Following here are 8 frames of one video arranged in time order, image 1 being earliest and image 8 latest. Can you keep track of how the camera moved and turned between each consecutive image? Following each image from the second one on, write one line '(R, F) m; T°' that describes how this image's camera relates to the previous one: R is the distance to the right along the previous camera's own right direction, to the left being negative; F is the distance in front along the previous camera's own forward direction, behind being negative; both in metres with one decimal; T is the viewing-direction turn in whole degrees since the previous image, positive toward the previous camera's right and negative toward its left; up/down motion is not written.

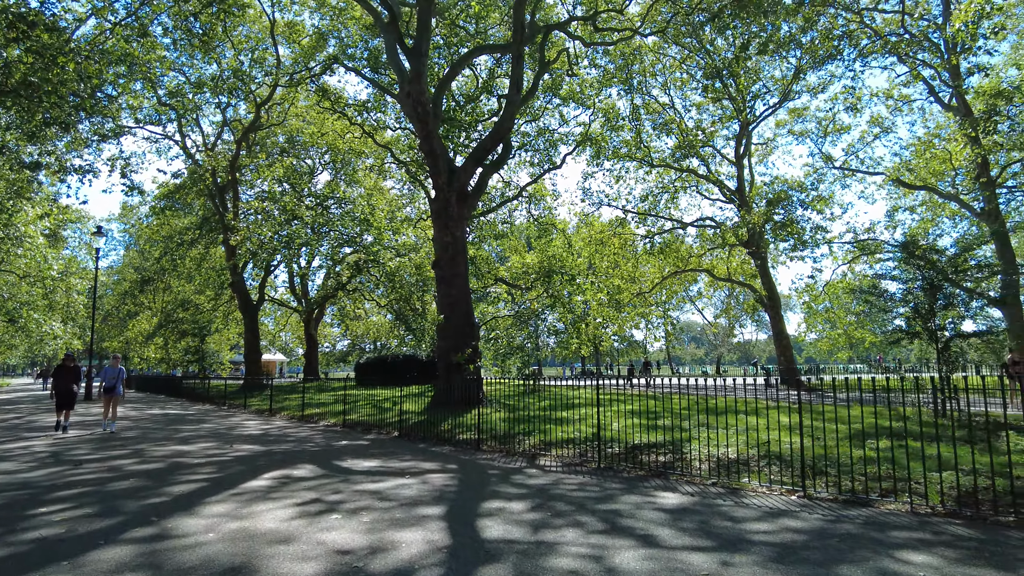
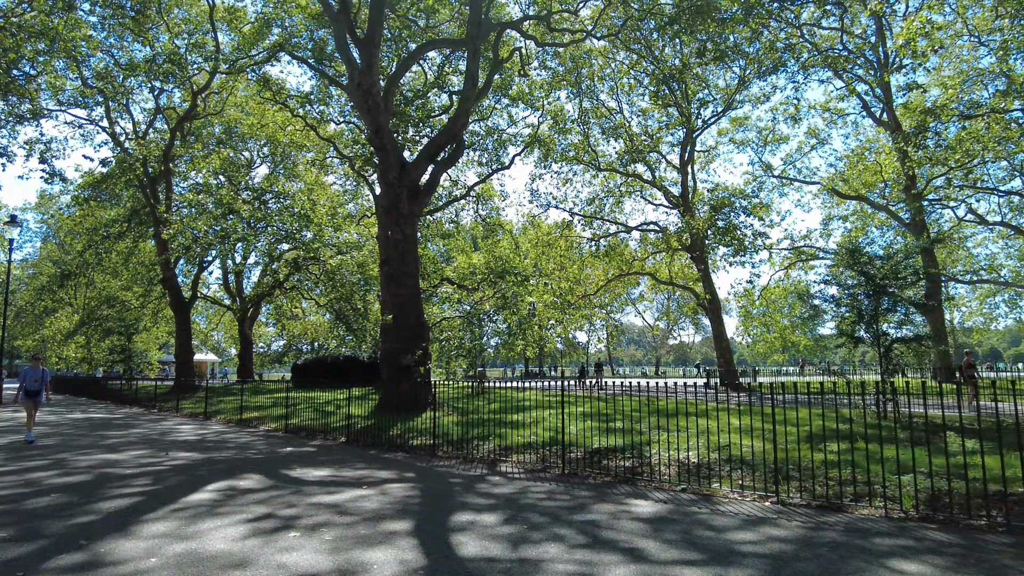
(-0.2, +0.3) m; +5°
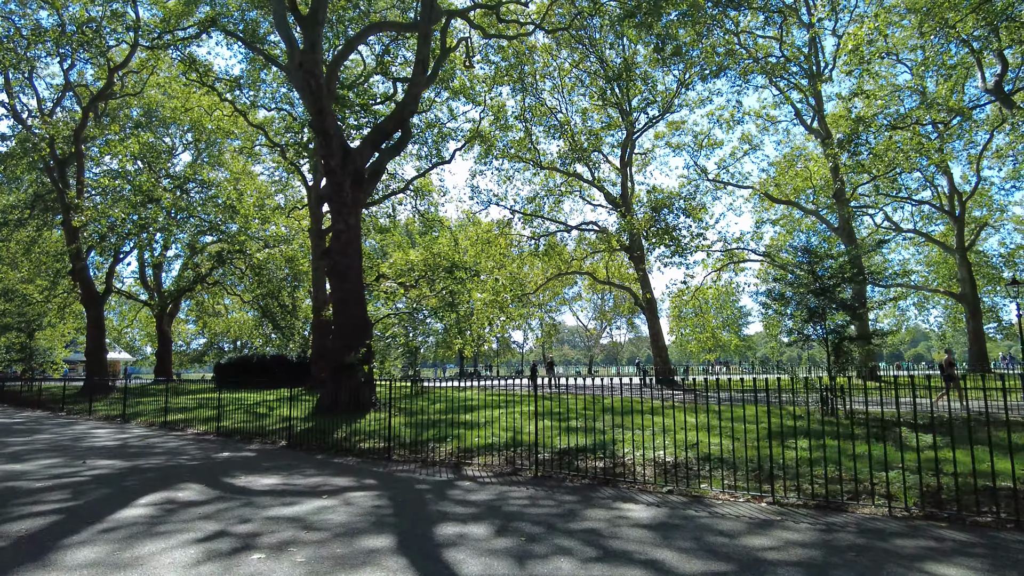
(-0.4, +0.4) m; +6°
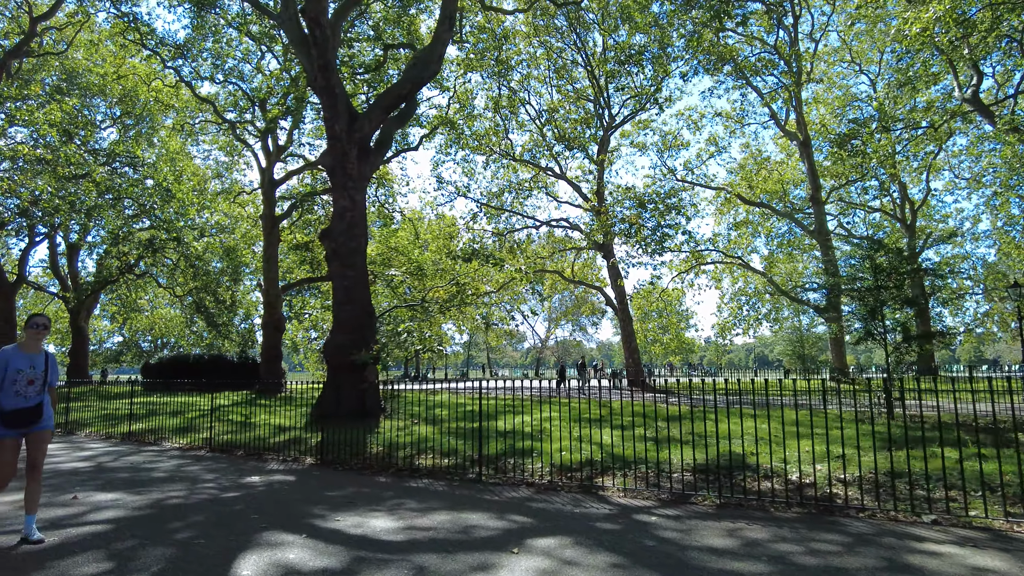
(-1.8, +1.5) m; +7°
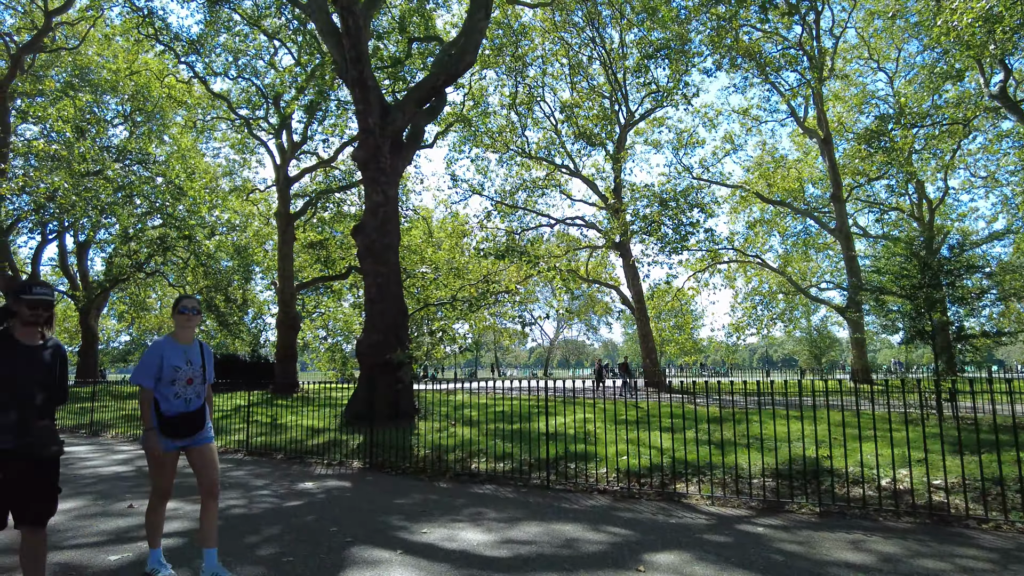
(-0.6, +0.3) m; 0°
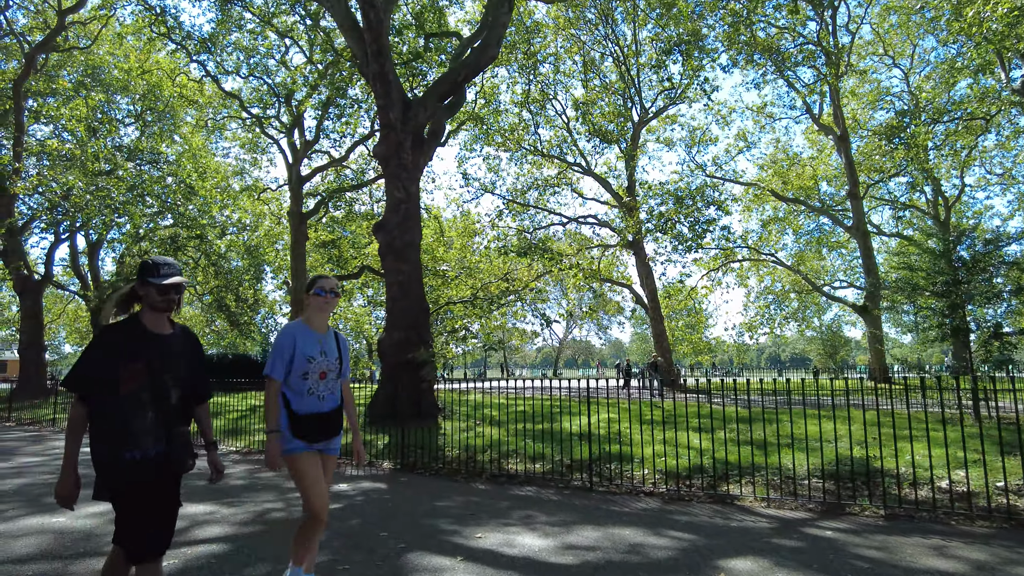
(-0.3, +0.2) m; 0°
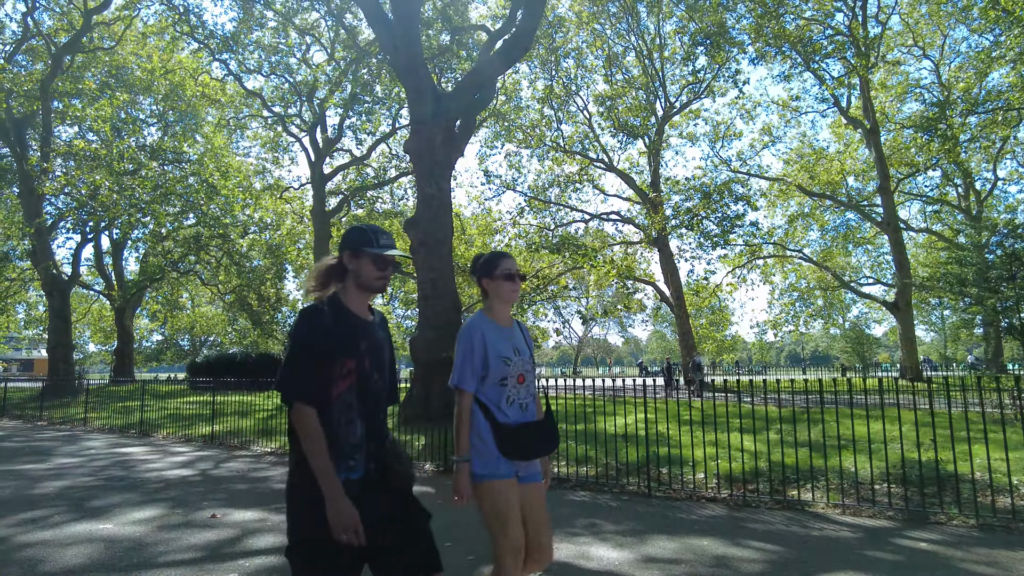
(-0.3, +0.2) m; -1°
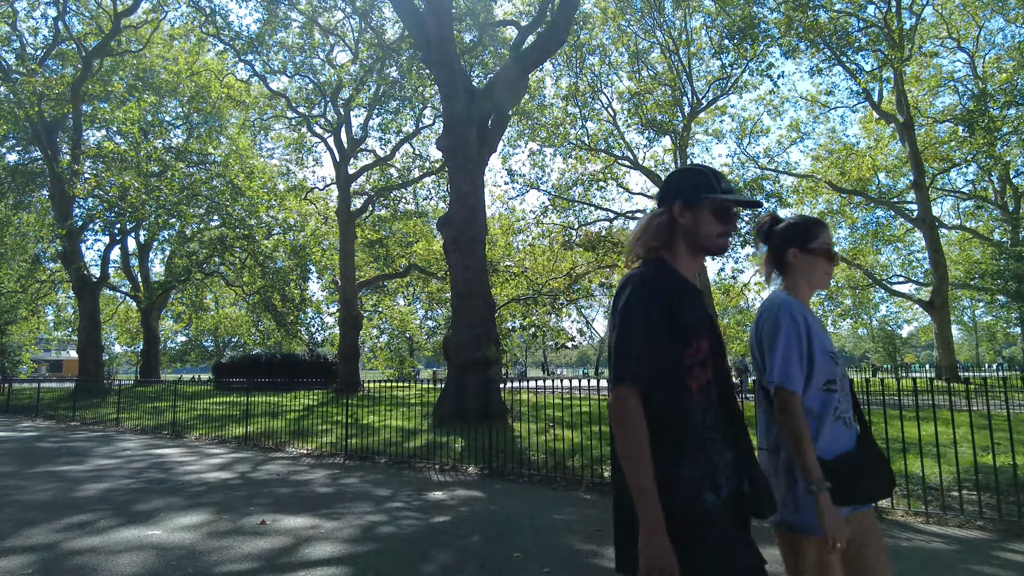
(-0.3, +0.2) m; -2°
